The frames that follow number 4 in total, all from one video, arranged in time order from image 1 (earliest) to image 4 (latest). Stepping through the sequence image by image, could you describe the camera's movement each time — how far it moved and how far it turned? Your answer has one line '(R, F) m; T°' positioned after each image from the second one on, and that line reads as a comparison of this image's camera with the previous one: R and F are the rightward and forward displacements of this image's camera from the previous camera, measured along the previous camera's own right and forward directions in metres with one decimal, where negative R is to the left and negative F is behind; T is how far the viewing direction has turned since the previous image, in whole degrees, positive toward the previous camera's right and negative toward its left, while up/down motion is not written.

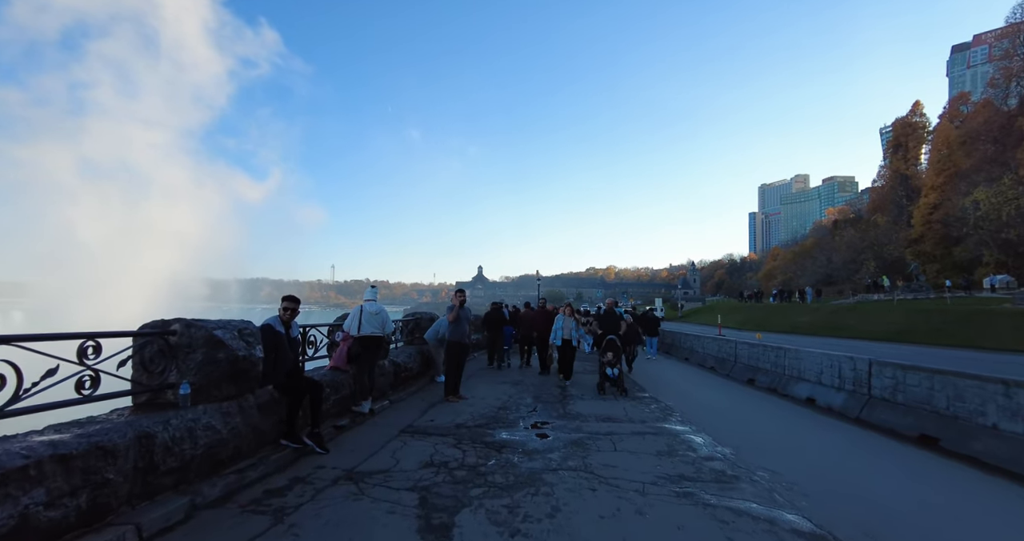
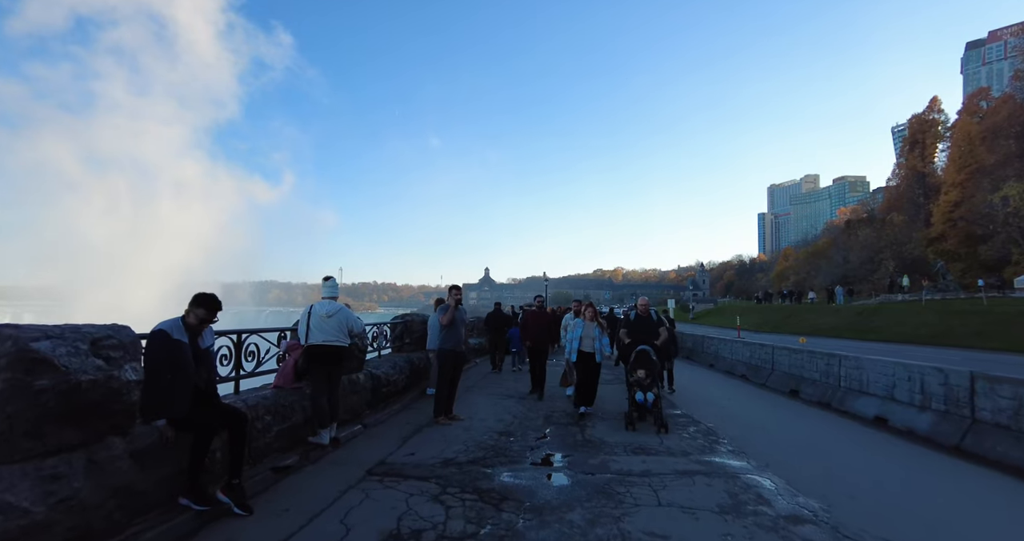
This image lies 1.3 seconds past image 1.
(0.0, +1.7) m; -1°
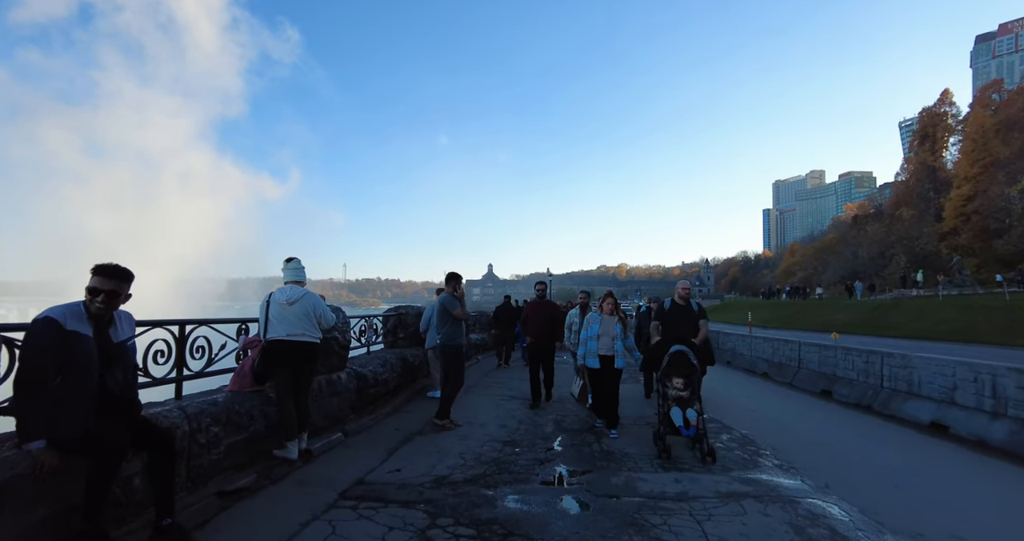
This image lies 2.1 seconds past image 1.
(0.0, +1.0) m; 0°
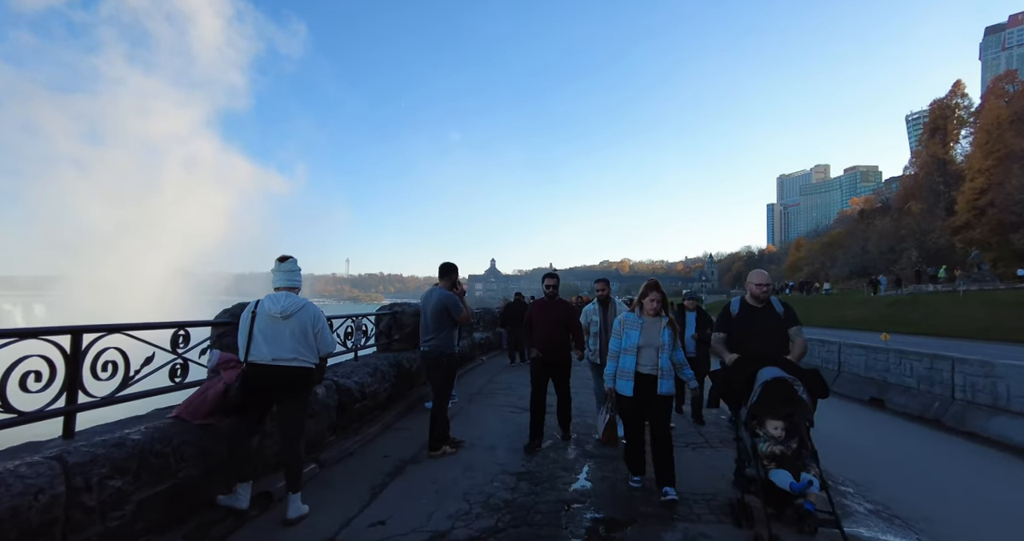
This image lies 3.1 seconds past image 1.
(-0.1, +1.2) m; 0°
